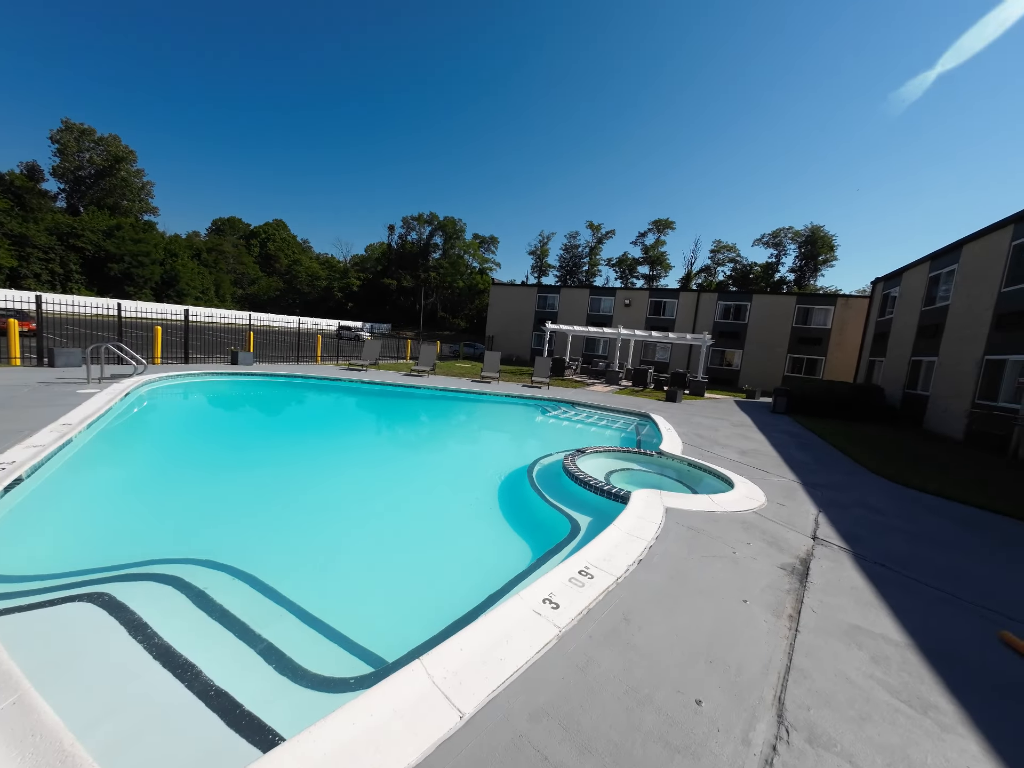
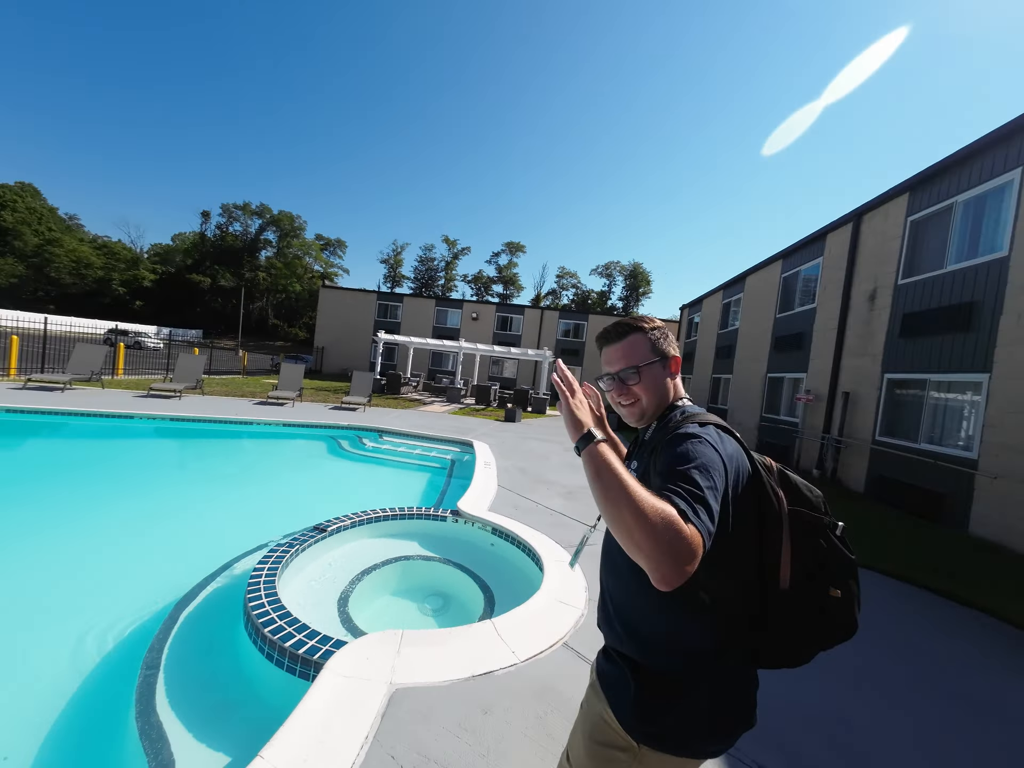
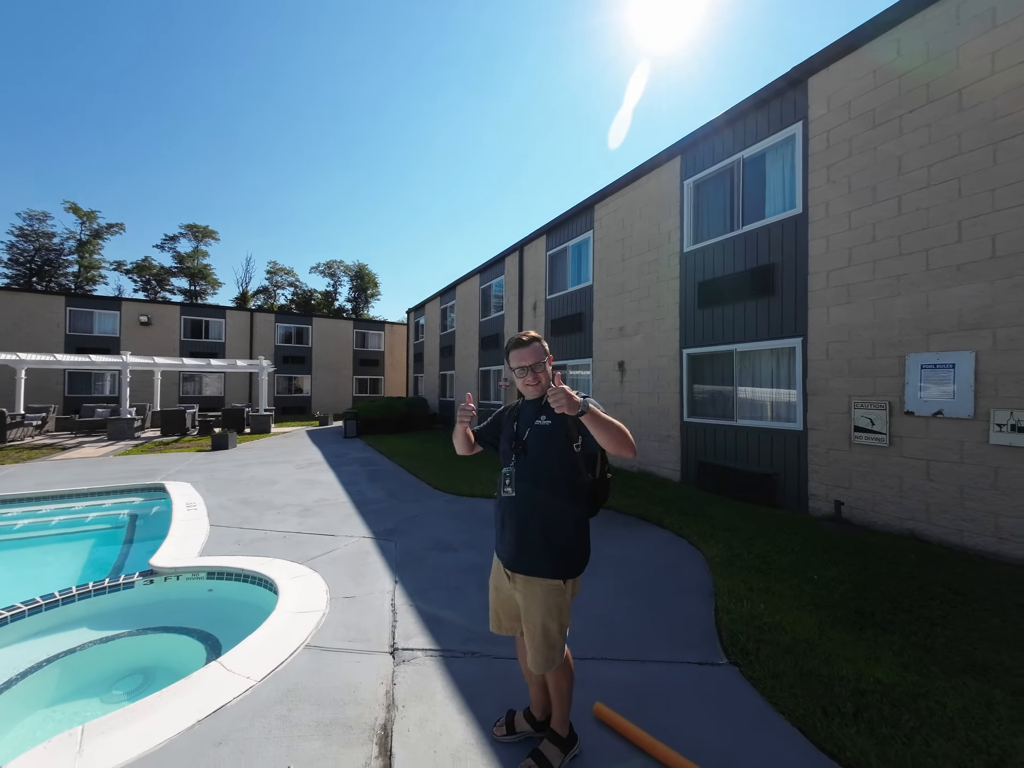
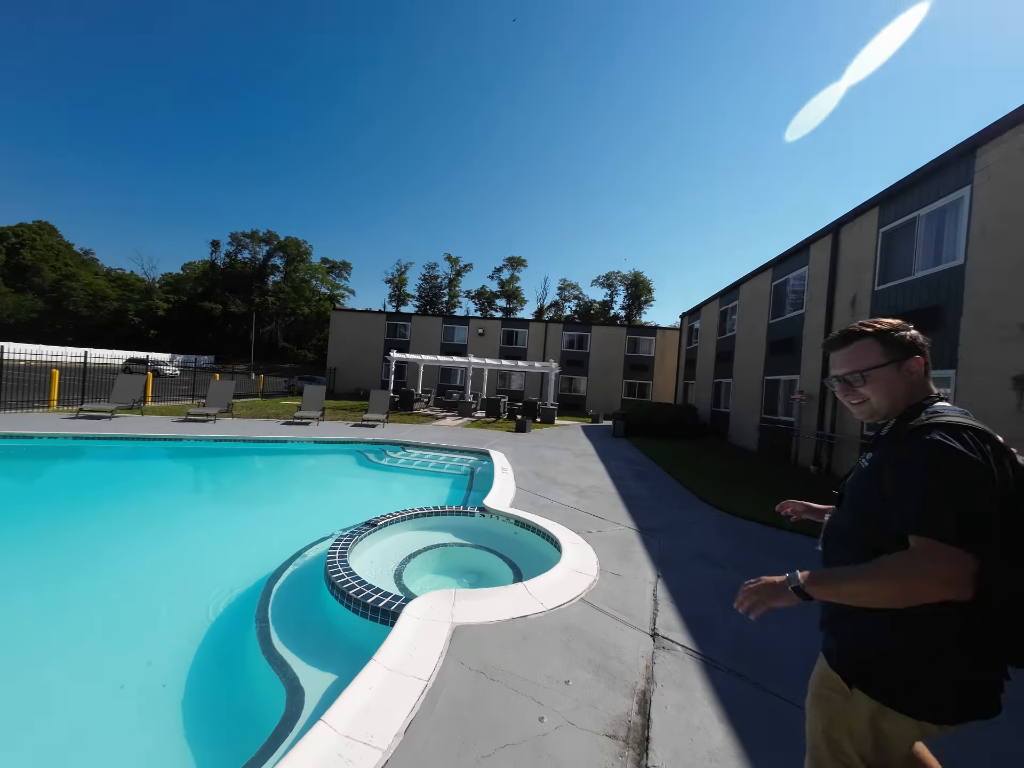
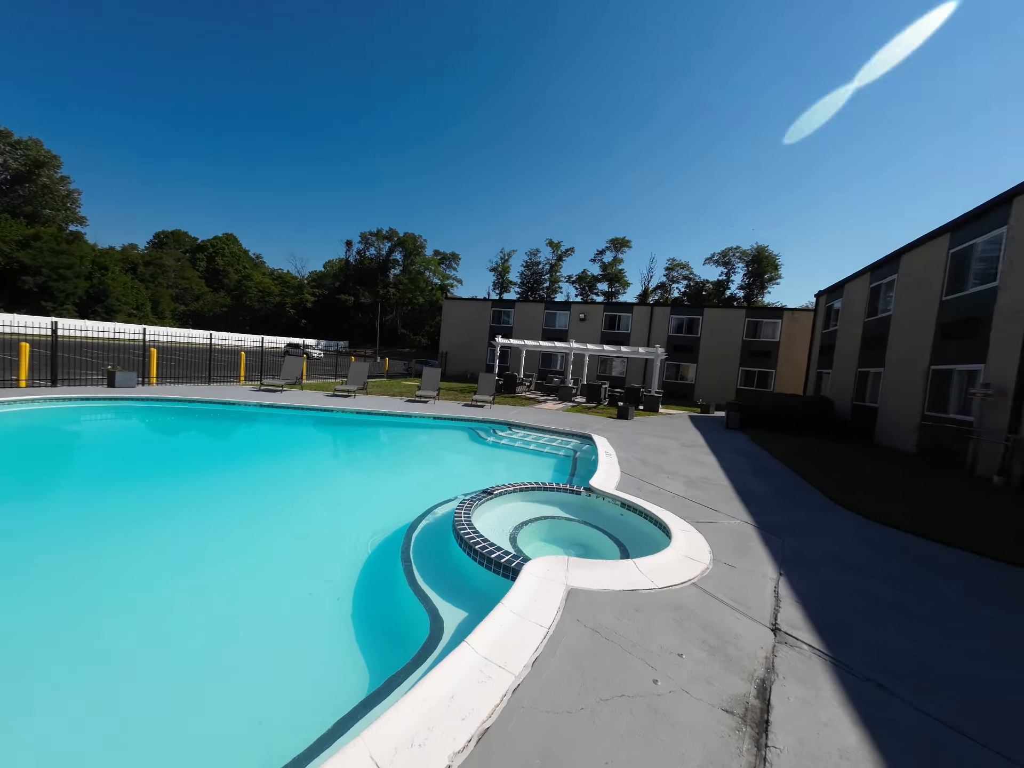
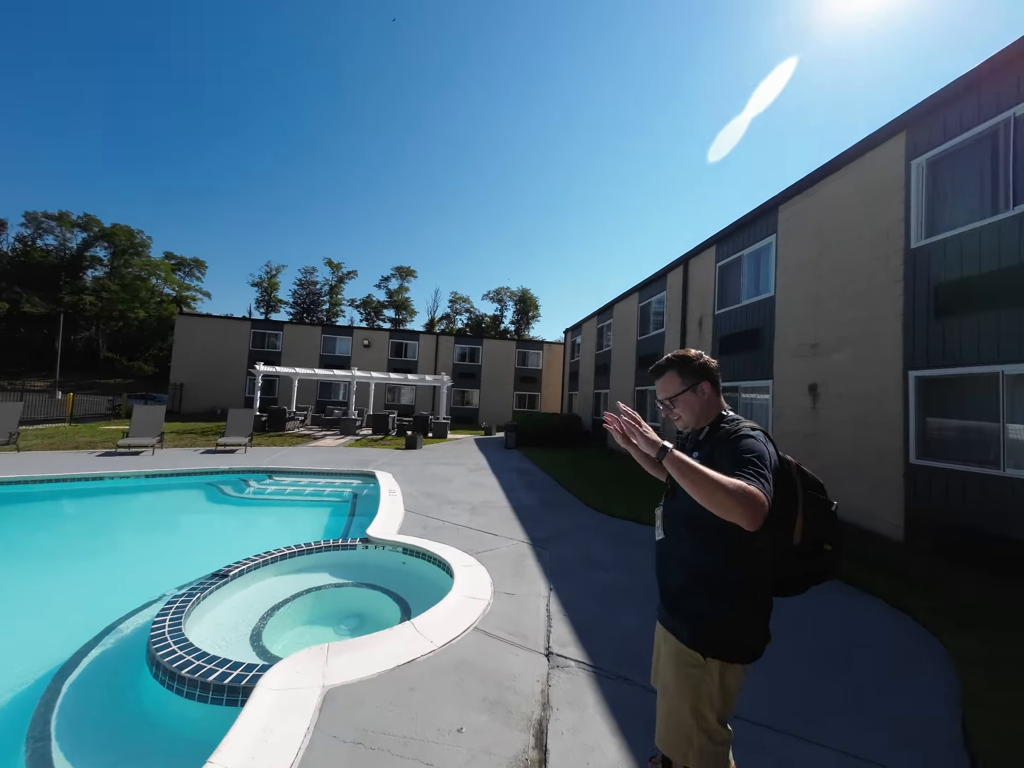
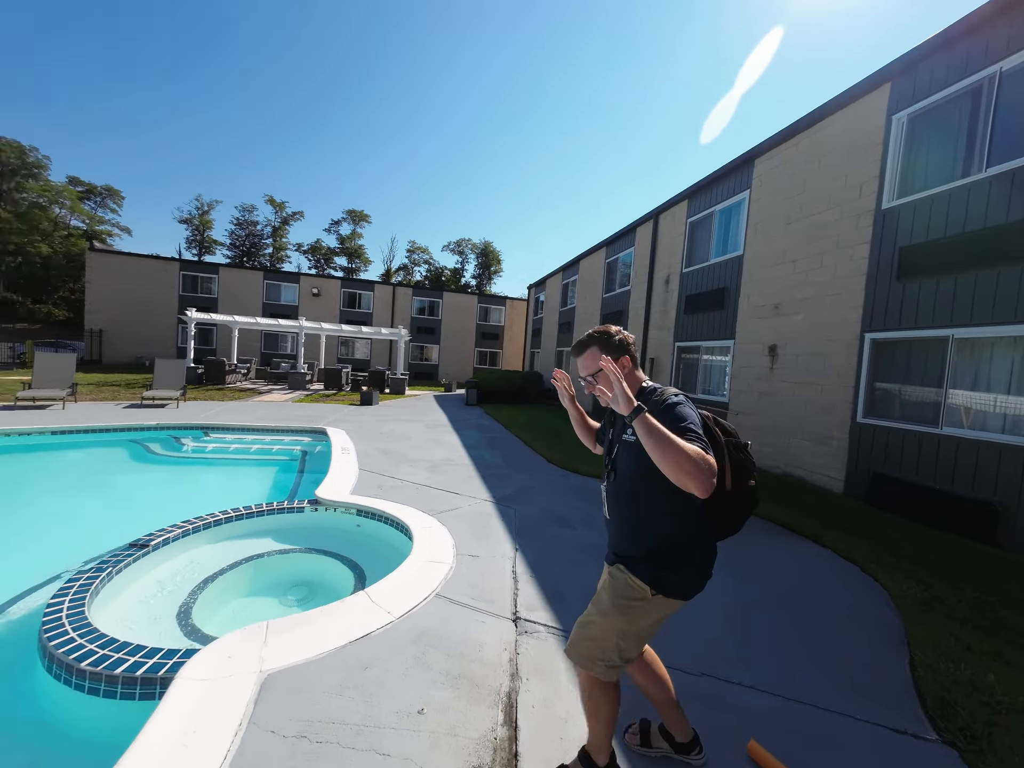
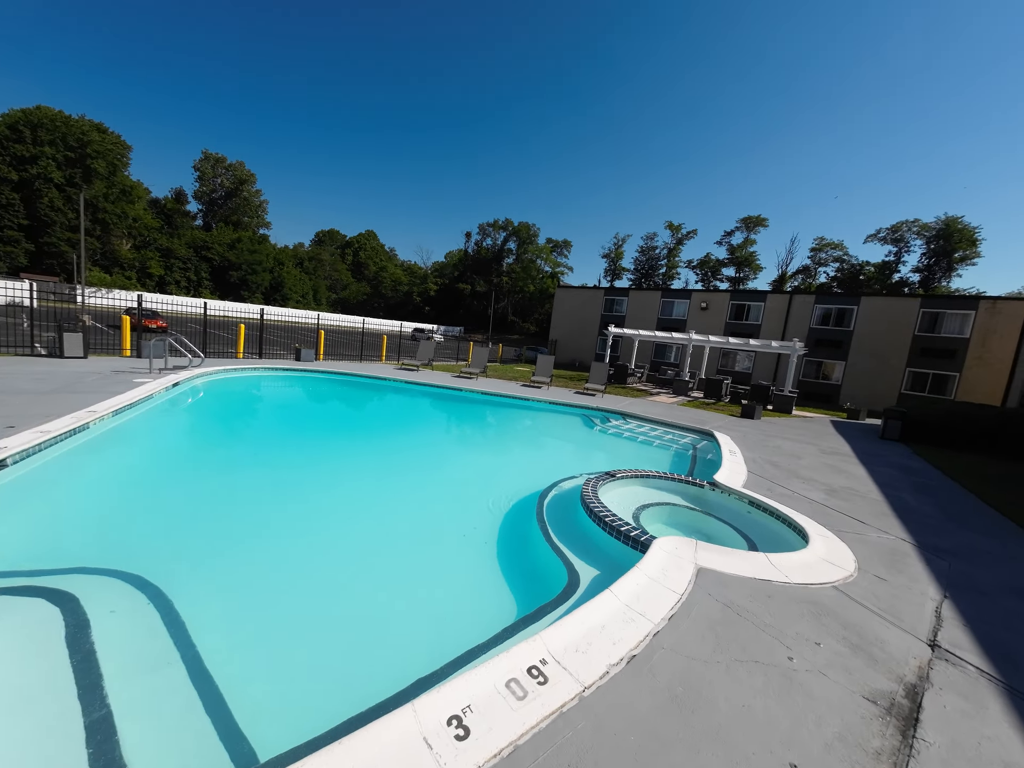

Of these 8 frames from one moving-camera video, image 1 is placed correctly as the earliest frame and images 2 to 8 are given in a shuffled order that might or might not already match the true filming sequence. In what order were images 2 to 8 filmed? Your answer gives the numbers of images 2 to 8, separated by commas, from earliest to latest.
8, 5, 4, 6, 3, 7, 2
